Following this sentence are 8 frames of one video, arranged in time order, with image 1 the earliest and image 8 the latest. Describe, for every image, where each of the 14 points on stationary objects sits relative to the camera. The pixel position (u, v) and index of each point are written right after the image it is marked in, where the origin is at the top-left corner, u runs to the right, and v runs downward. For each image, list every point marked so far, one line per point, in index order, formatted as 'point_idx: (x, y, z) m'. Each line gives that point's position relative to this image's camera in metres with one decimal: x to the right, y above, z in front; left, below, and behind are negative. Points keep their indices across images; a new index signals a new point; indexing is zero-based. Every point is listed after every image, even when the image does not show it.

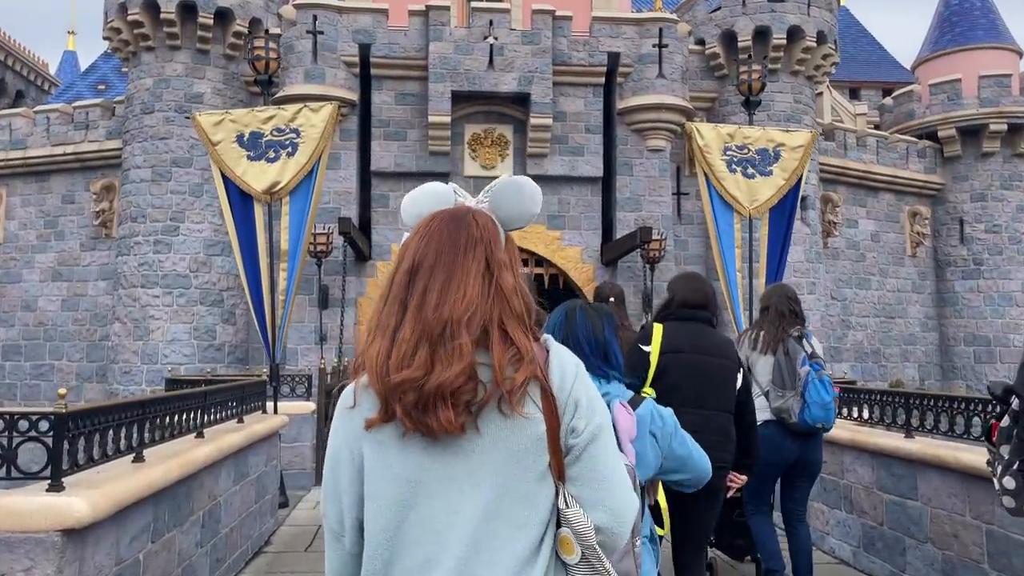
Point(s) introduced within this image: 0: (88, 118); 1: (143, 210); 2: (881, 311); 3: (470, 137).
0: (-6.3, +2.5, +11.7) m
1: (-4.9, +1.1, +10.5) m
2: (+6.2, -0.4, +13.3) m
3: (-0.6, +2.0, +10.5) m
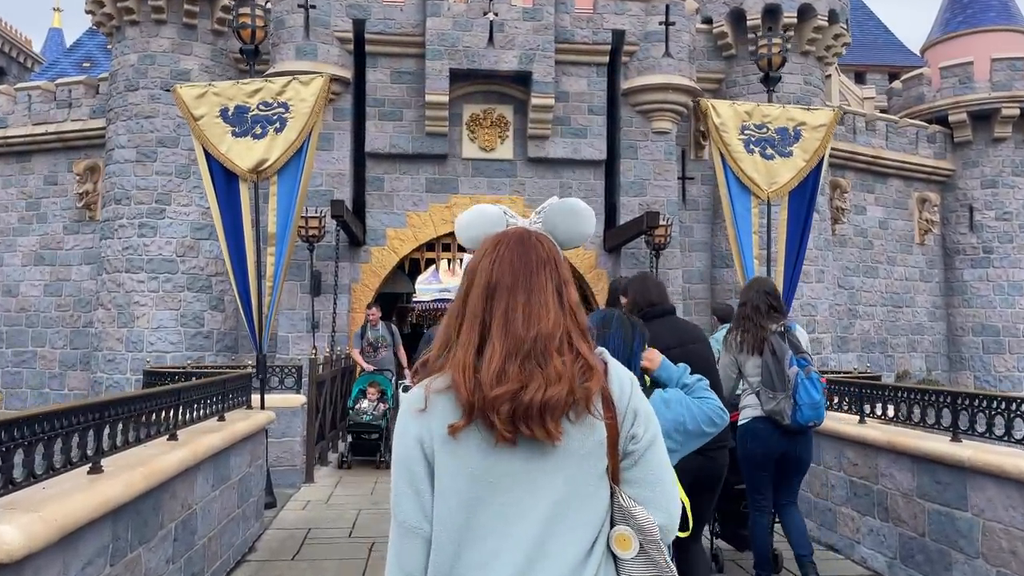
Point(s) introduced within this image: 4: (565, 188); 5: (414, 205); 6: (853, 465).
0: (-6.3, +2.8, +11.3) m
1: (-4.9, +1.2, +10.0) m
2: (+6.2, -0.2, +12.9) m
3: (-0.6, +2.2, +10.1) m
4: (+0.7, +1.3, +10.1) m
5: (-1.2, +1.1, +10.0) m
6: (+1.9, -1.0, +4.3) m
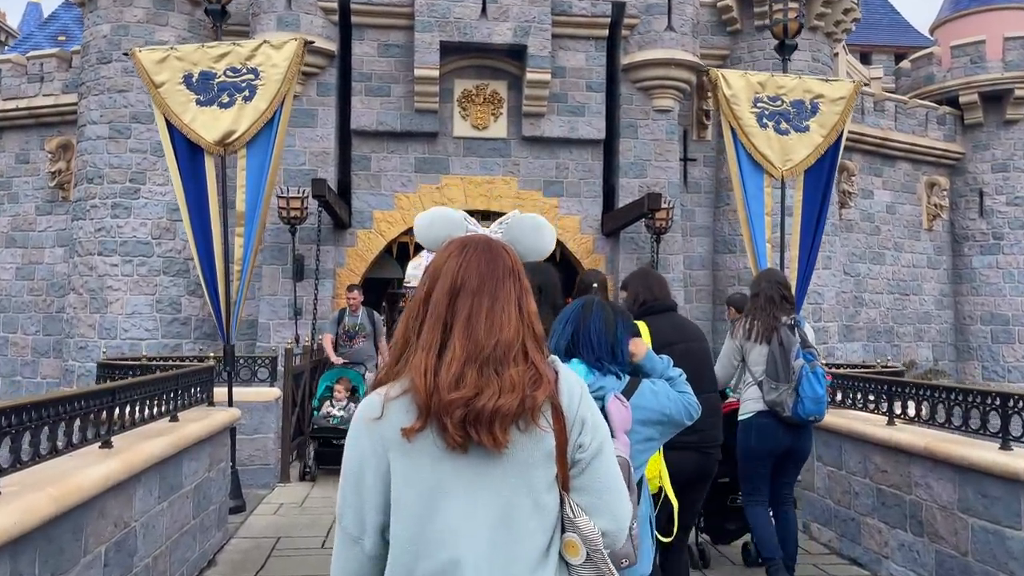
0: (-6.4, +3.0, +10.7) m
1: (-5.0, +1.4, +9.5) m
2: (+6.1, 0.0, +12.5) m
3: (-0.6, +2.4, +9.5) m
4: (+0.6, +1.5, +9.7) m
5: (-1.3, +1.2, +9.5) m
6: (+1.8, -0.9, +3.9) m
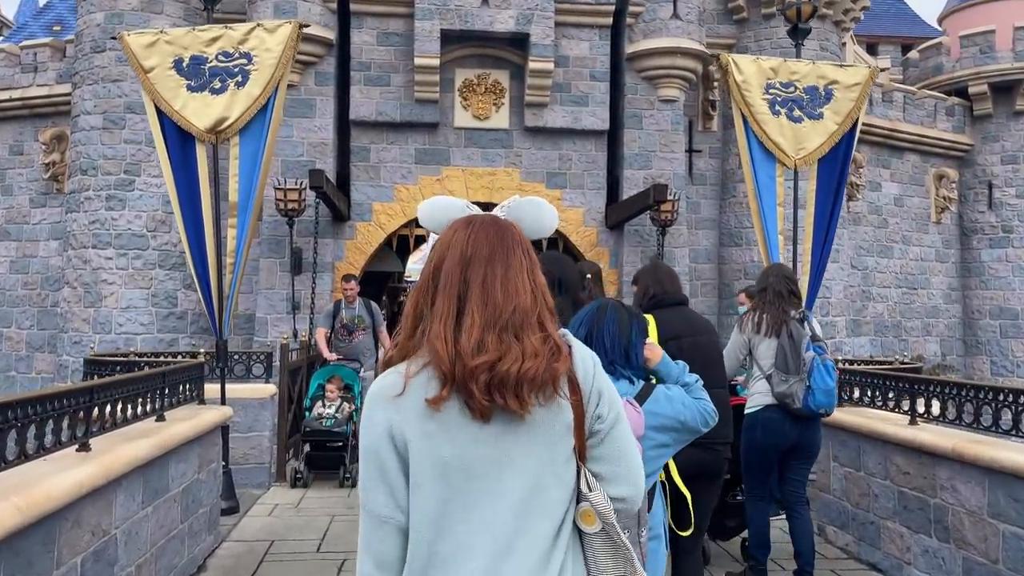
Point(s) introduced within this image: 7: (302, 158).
0: (-6.4, +3.1, +10.5) m
1: (-5.0, +1.5, +9.3) m
2: (+6.2, +0.1, +12.3) m
3: (-0.6, +2.4, +9.3) m
4: (+0.6, +1.5, +9.5) m
5: (-1.3, +1.3, +9.3) m
6: (+1.8, -0.9, +3.7) m
7: (-2.4, +1.5, +8.9) m
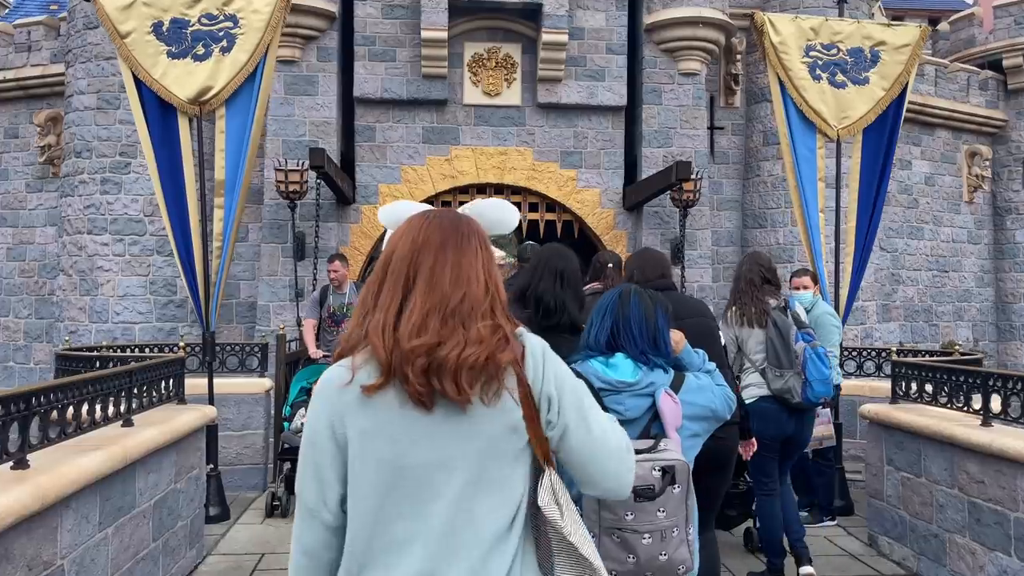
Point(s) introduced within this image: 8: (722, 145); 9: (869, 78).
0: (-6.2, +3.2, +10.1) m
1: (-4.8, +1.7, +8.9) m
2: (+6.3, +0.4, +11.8) m
3: (-0.5, +2.6, +8.9) m
4: (+0.8, +1.7, +9.0) m
5: (-1.2, +1.5, +8.8) m
6: (+1.9, -0.8, +3.2) m
7: (-2.3, +1.6, +8.5) m
8: (+2.6, +1.8, +9.8) m
9: (+2.3, +1.3, +5.0) m
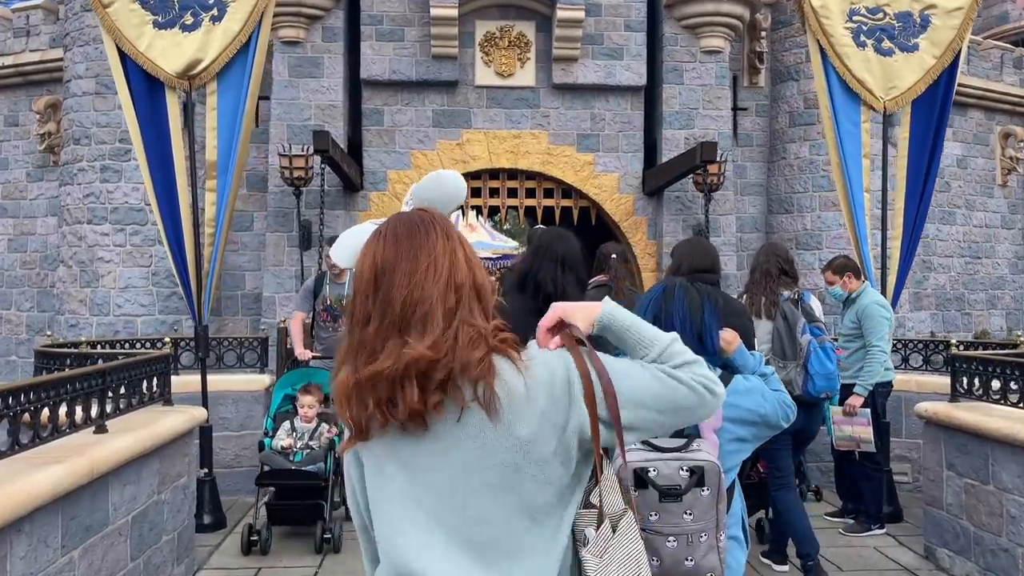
0: (-6.1, +3.3, +9.8) m
1: (-4.7, +1.8, +8.6) m
2: (+6.6, +0.5, +11.3) m
3: (-0.3, +2.7, +8.5) m
4: (+0.9, +1.8, +8.6) m
5: (-1.0, +1.6, +8.5) m
6: (+2.0, -0.7, +2.9) m
7: (-2.1, +1.7, +8.2) m
8: (+2.8, +1.9, +9.3) m
9: (+2.4, +1.4, +4.6) m
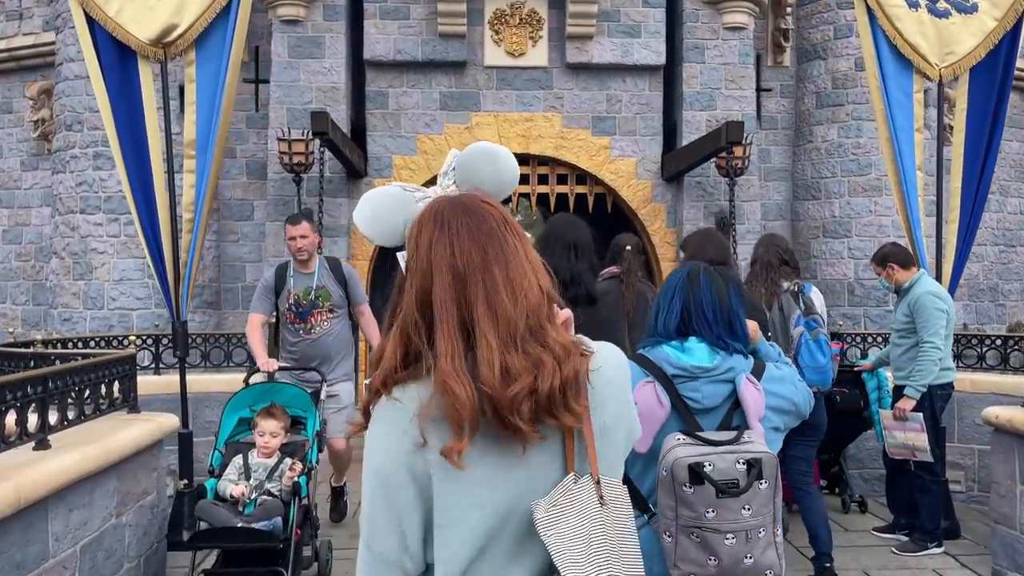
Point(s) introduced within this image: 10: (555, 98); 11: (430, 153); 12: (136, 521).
0: (-5.9, +3.4, +9.4) m
1: (-4.6, +1.8, +8.3) m
2: (+6.7, +0.7, +10.8) m
3: (-0.2, +2.8, +8.0) m
4: (+1.1, +1.9, +8.1) m
5: (-0.9, +1.7, +8.0) m
6: (+2.0, -0.7, +2.4) m
7: (-2.0, +1.8, +7.8) m
8: (+2.9, +2.0, +8.9) m
9: (+2.4, +1.5, +4.1) m
10: (+0.4, +2.0, +8.1) m
11: (-0.8, +1.4, +8.0) m
12: (-1.3, -0.8, +2.8) m
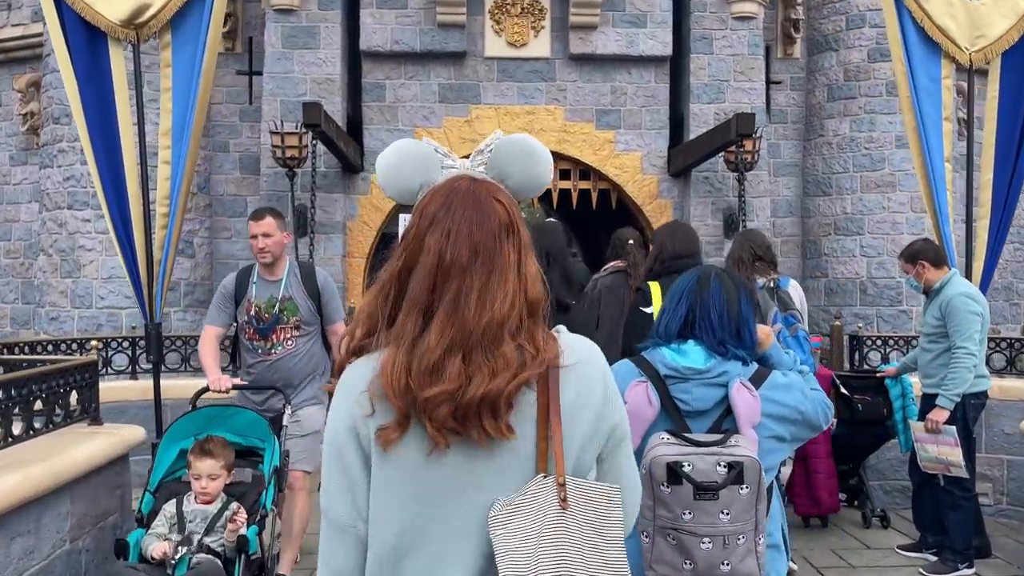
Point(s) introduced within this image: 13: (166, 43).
0: (-5.9, +3.4, +9.2) m
1: (-4.5, +1.9, +8.0) m
2: (+6.7, +0.7, +10.5) m
3: (-0.2, +2.8, +7.8) m
4: (+1.1, +1.9, +7.9) m
5: (-0.9, +1.7, +7.8) m
6: (+2.0, -0.7, +2.2) m
7: (-2.0, +1.8, +7.5) m
8: (+2.9, +2.0, +8.6) m
9: (+2.4, +1.5, +3.8) m
10: (+0.5, +2.0, +7.8) m
11: (-0.8, +1.4, +7.8) m
12: (-1.3, -0.8, +2.5) m
13: (-1.6, +1.2, +3.7) m
